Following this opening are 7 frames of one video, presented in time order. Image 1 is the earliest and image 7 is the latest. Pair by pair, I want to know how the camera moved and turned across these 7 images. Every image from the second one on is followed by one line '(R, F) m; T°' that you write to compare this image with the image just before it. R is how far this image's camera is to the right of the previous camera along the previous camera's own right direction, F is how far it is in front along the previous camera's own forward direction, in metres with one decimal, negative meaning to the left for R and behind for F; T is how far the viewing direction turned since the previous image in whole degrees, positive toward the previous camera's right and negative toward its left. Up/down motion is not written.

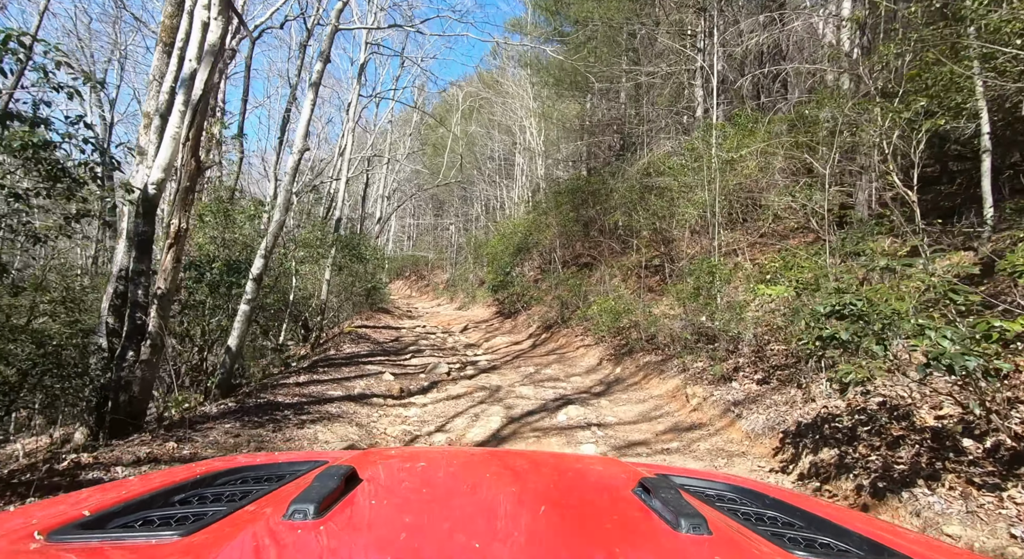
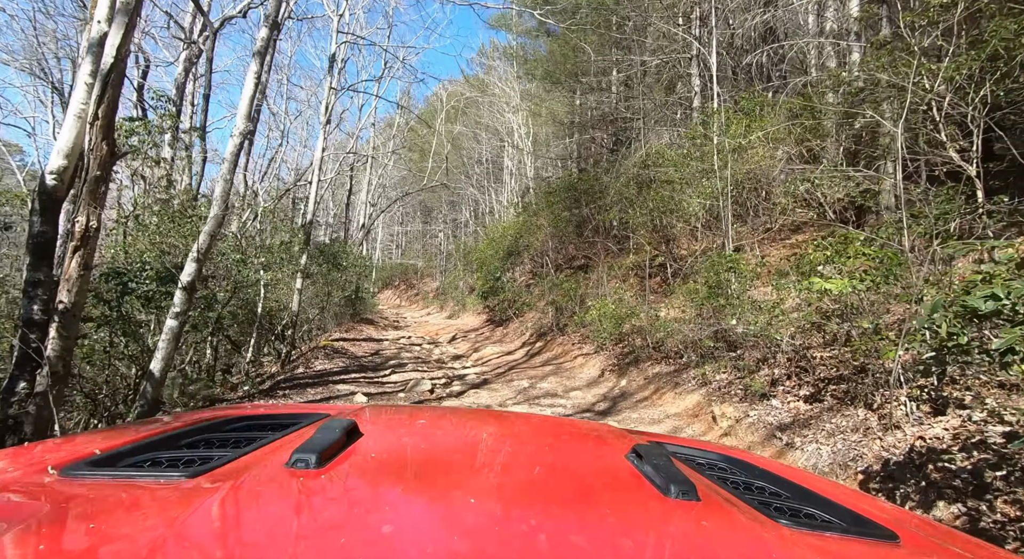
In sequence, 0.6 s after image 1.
(0.0, +0.9) m; +1°
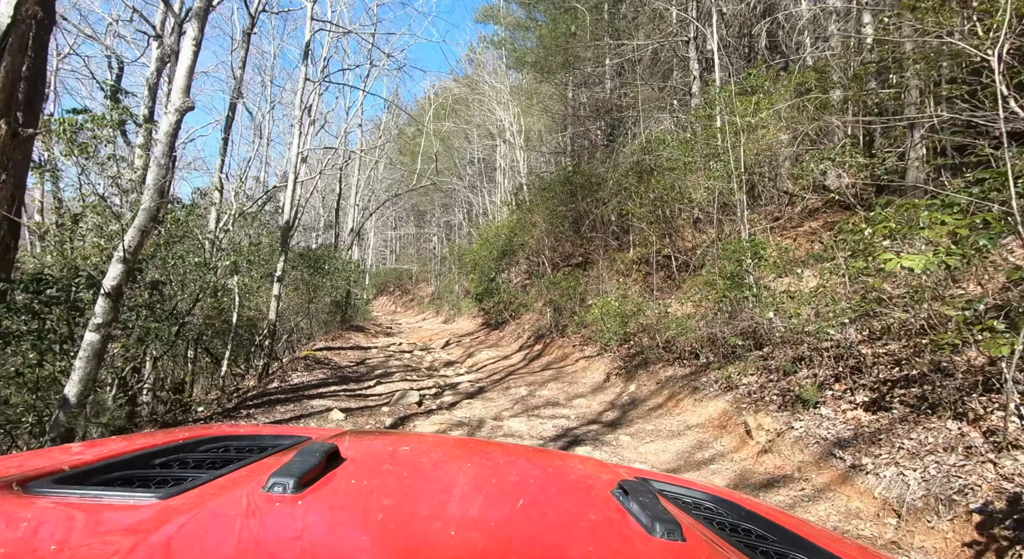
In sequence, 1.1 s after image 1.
(0.0, +0.7) m; 0°
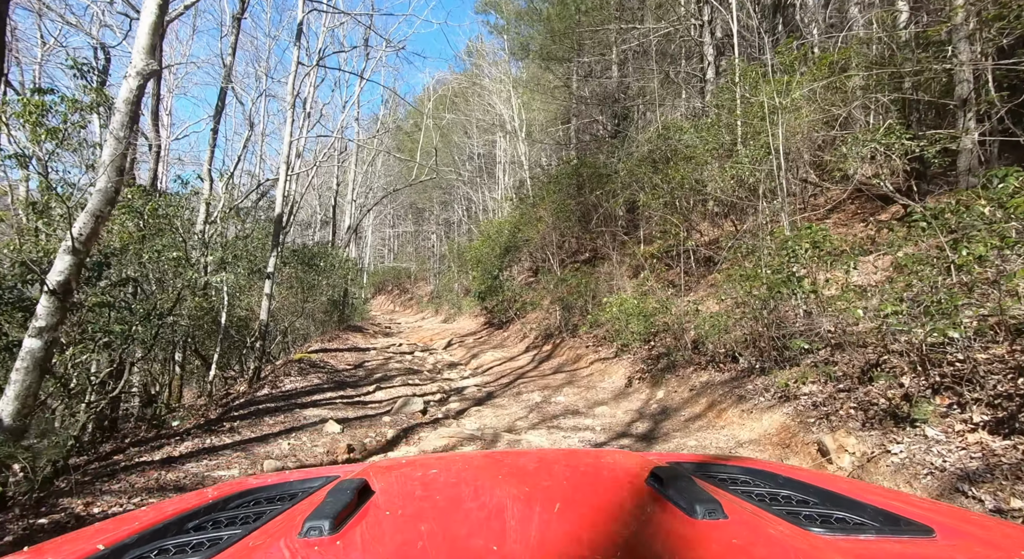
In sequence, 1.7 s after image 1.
(-0.2, +0.6) m; 0°
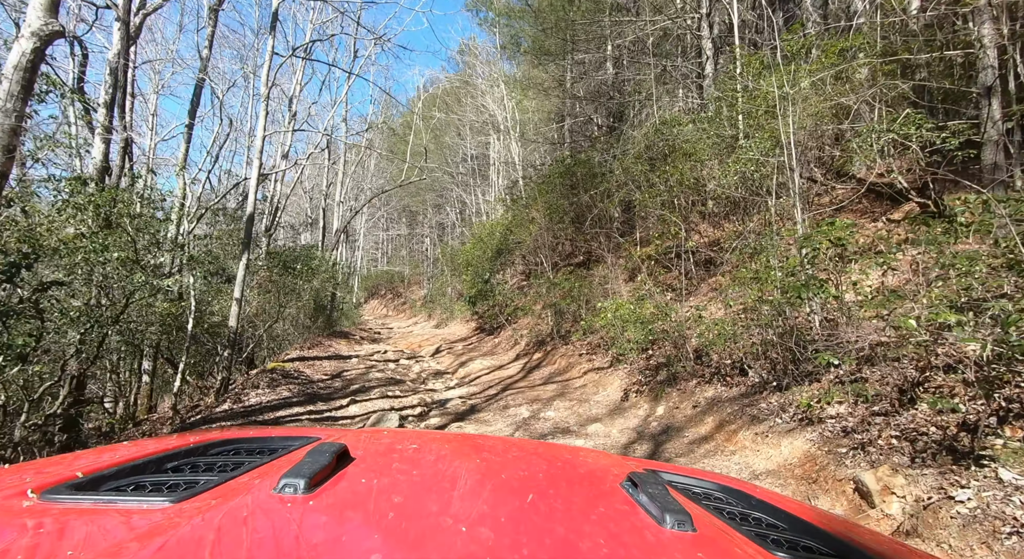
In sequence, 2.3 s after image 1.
(+0.1, +0.5) m; 0°
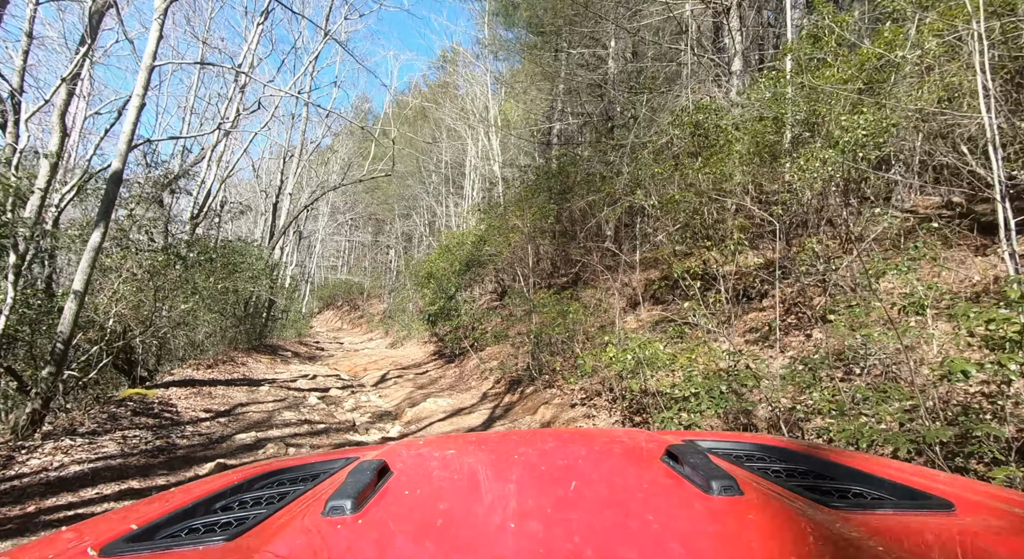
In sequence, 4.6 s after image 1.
(-0.1, +2.3) m; +3°
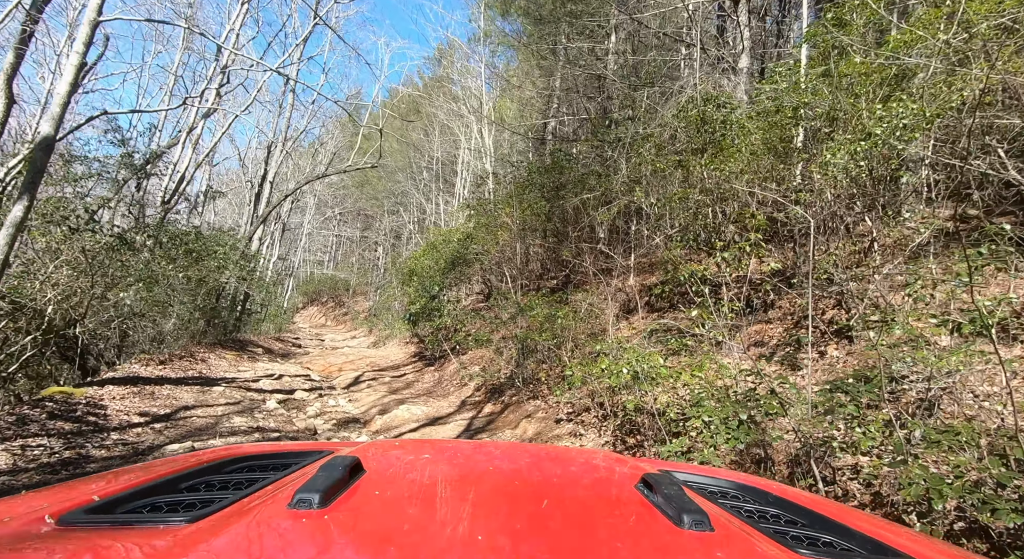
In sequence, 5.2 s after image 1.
(+0.1, +0.6) m; +1°
